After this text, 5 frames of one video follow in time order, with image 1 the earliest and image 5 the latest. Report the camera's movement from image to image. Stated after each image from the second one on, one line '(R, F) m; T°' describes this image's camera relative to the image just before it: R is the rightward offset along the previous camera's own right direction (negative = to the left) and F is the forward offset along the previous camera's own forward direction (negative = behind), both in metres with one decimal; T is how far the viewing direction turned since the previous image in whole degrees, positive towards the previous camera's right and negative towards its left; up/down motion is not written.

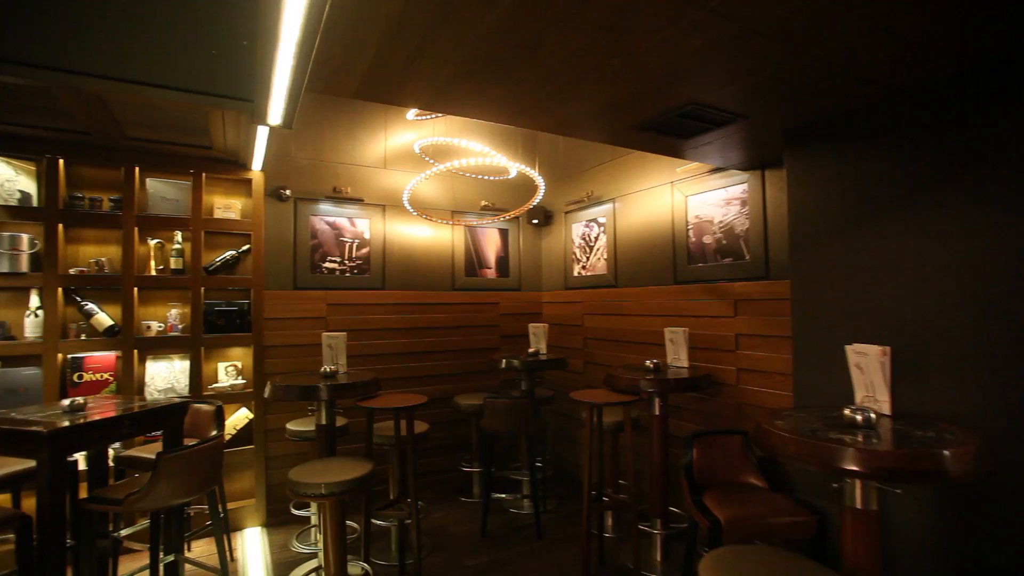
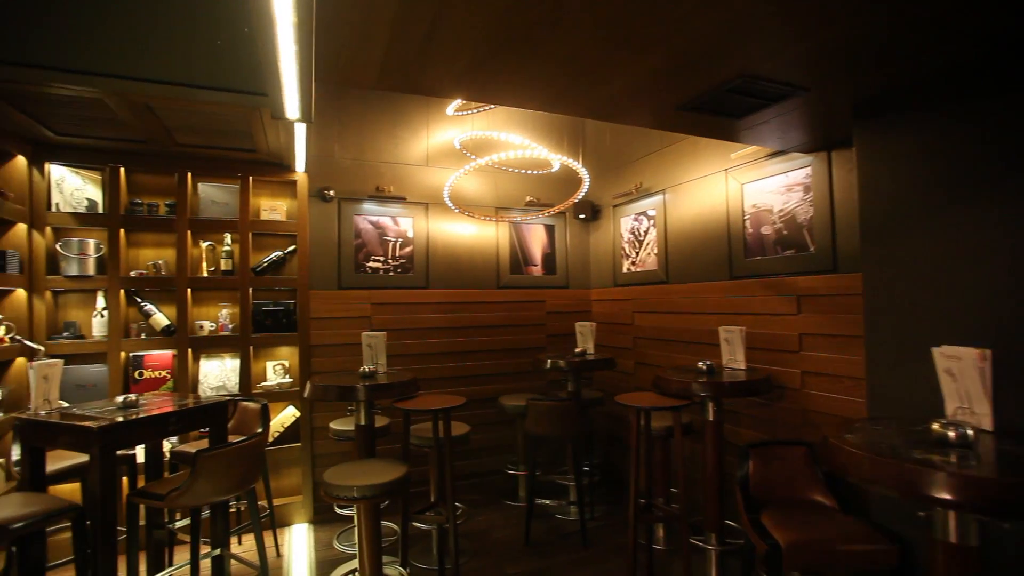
(+0.1, +0.1) m; -6°
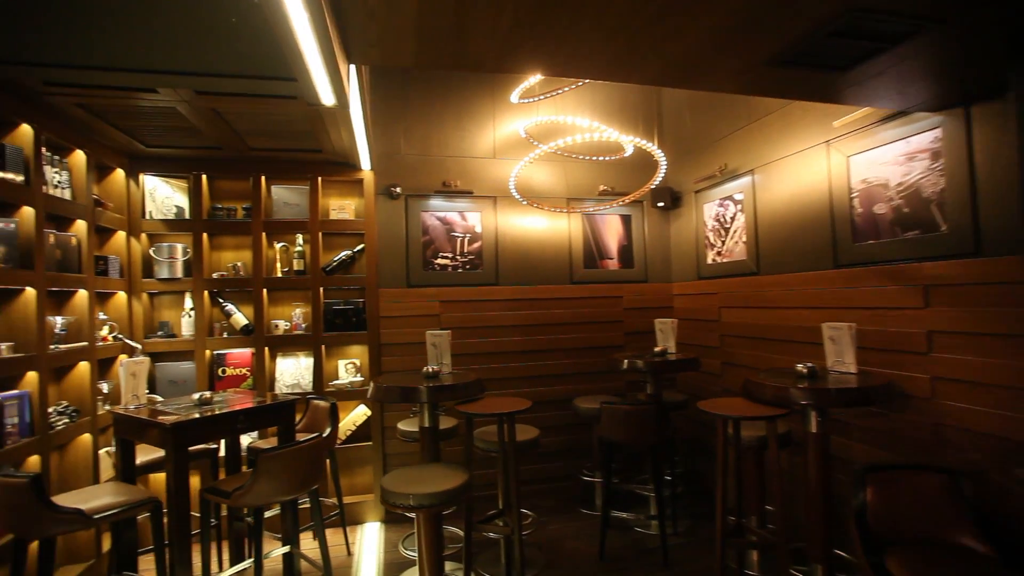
(+0.1, +0.2) m; -9°
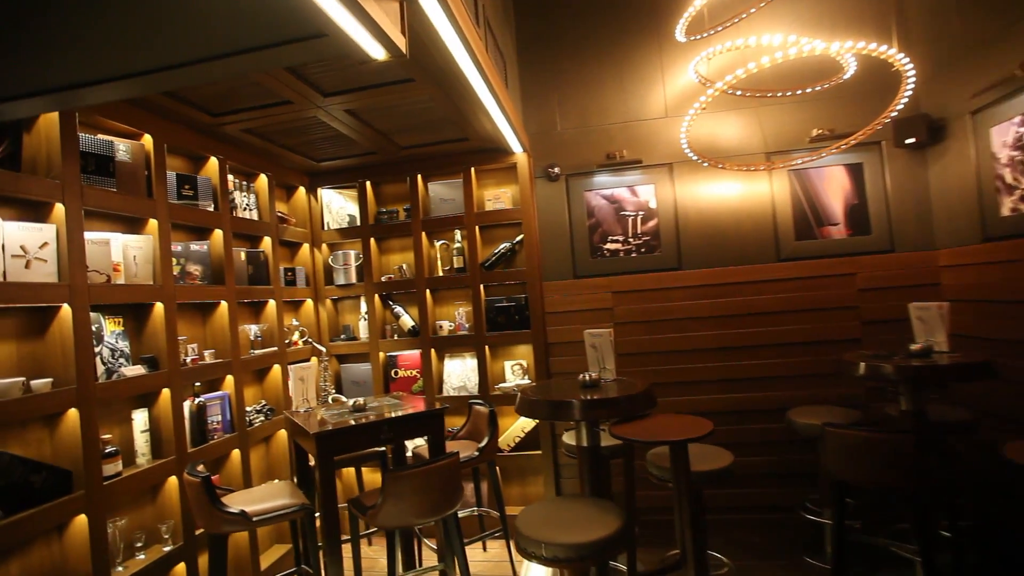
(+0.2, +0.6) m; -22°
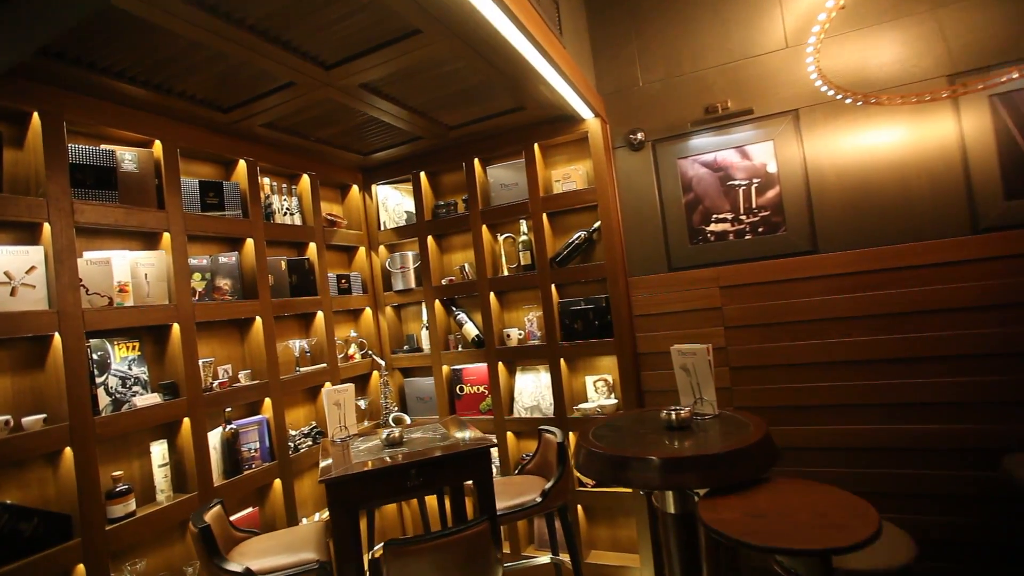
(+0.3, +0.7) m; -14°
